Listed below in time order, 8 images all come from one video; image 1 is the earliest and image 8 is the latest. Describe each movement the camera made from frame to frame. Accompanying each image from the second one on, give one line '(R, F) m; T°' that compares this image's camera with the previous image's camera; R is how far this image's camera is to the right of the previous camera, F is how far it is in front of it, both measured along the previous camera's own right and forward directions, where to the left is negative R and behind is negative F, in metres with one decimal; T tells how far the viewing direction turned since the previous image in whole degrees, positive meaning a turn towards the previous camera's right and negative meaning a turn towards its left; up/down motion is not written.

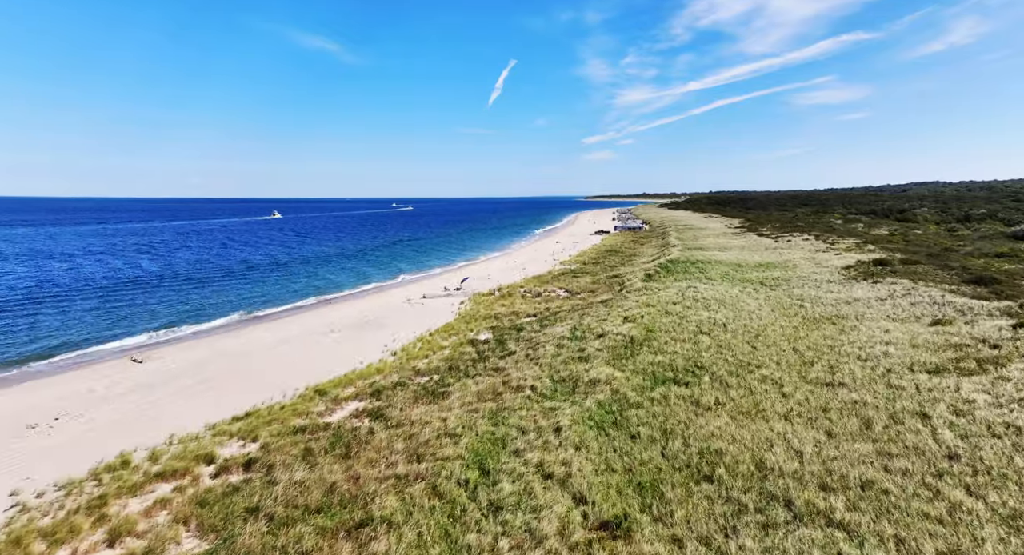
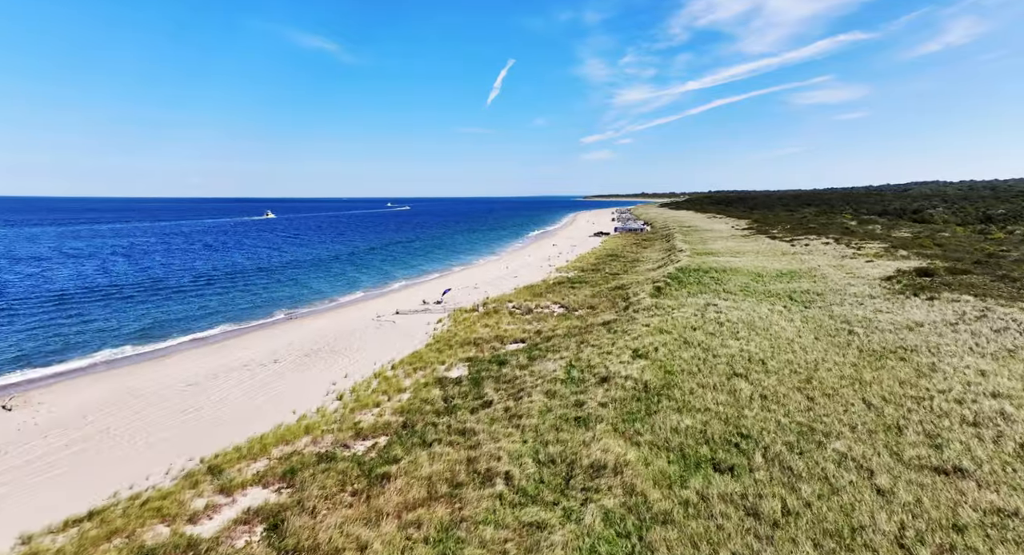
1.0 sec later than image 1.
(+0.6, +4.1) m; 0°
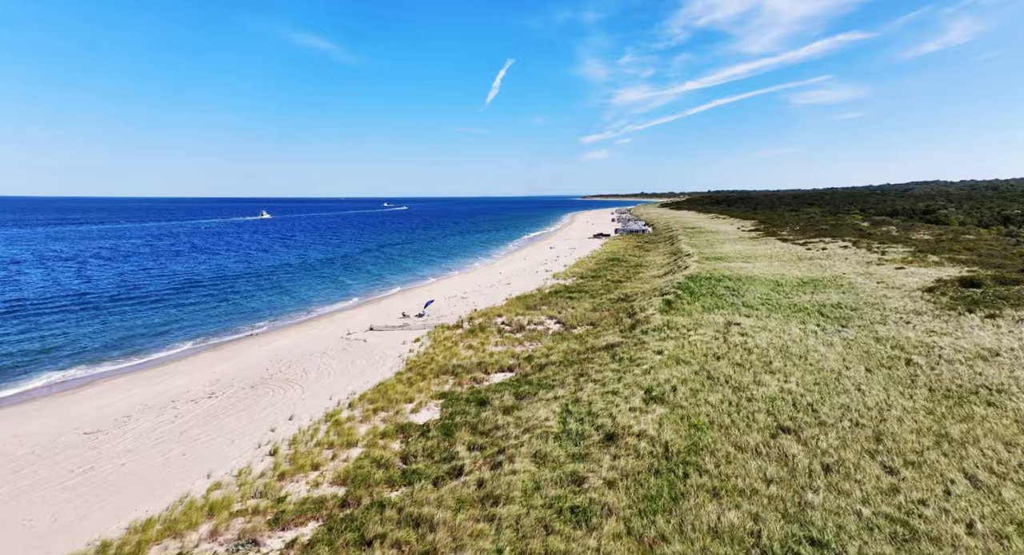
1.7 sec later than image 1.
(+0.4, +3.2) m; 0°
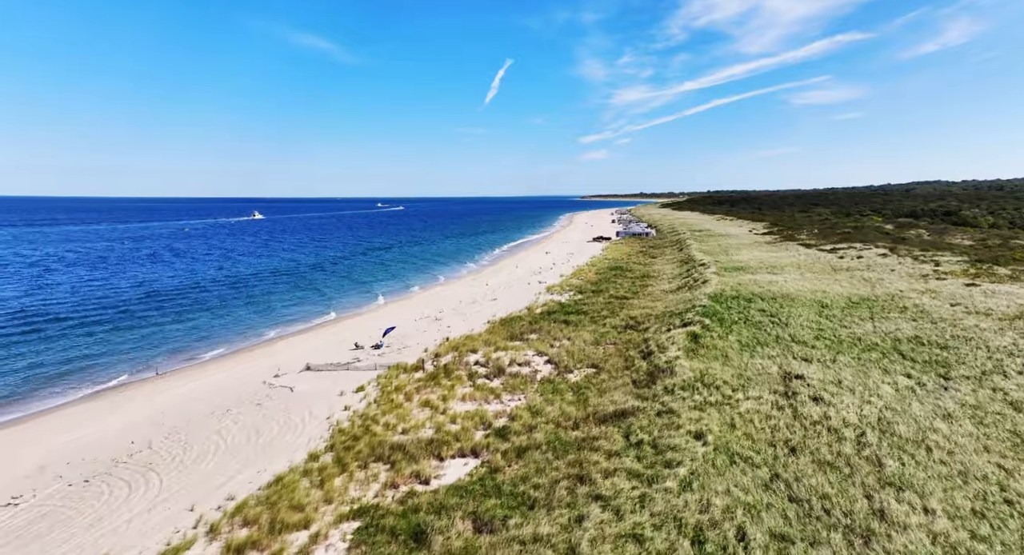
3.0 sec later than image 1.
(+0.7, +5.4) m; 0°
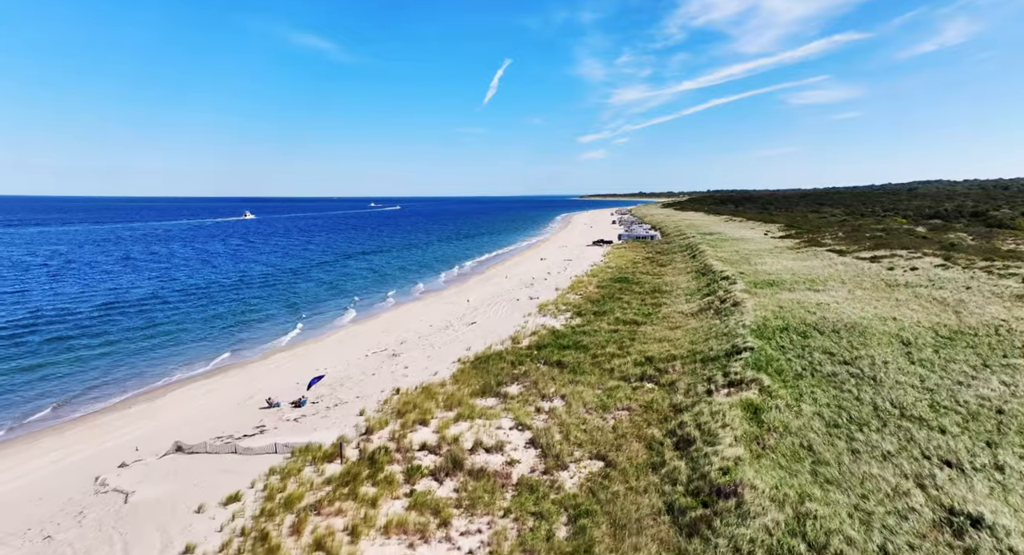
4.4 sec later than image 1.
(+0.8, +5.9) m; 0°
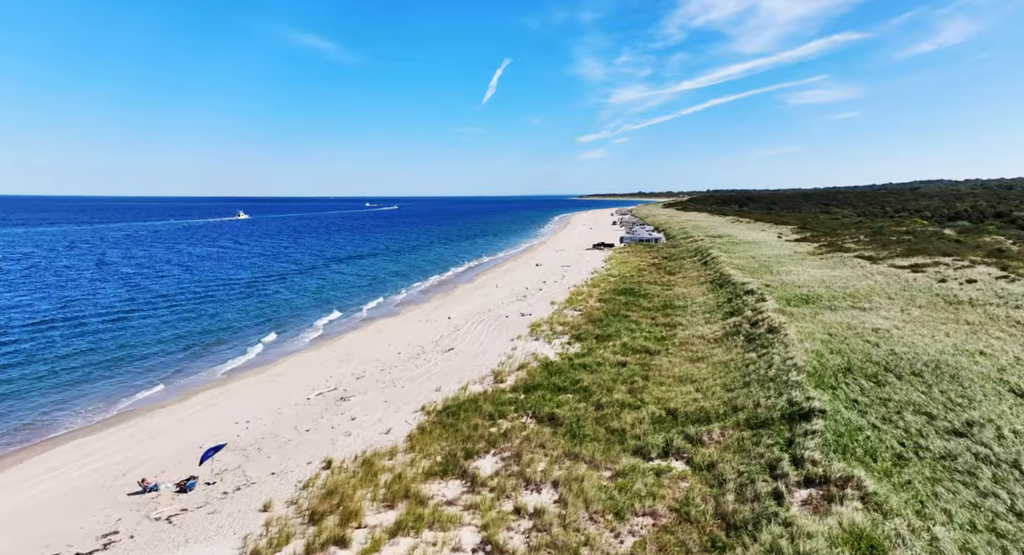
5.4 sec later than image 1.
(+0.6, +4.4) m; 0°
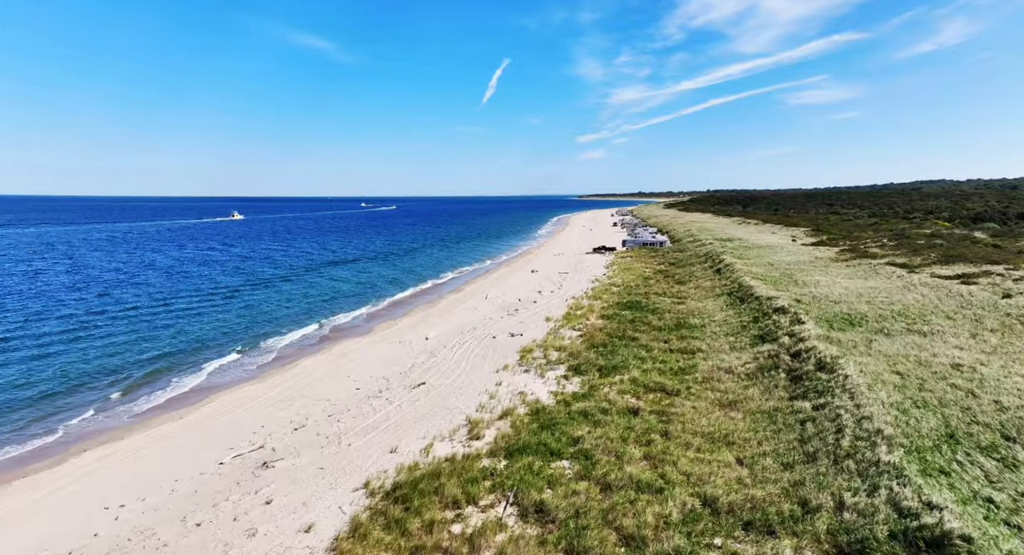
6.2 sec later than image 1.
(+0.5, +3.9) m; 0°
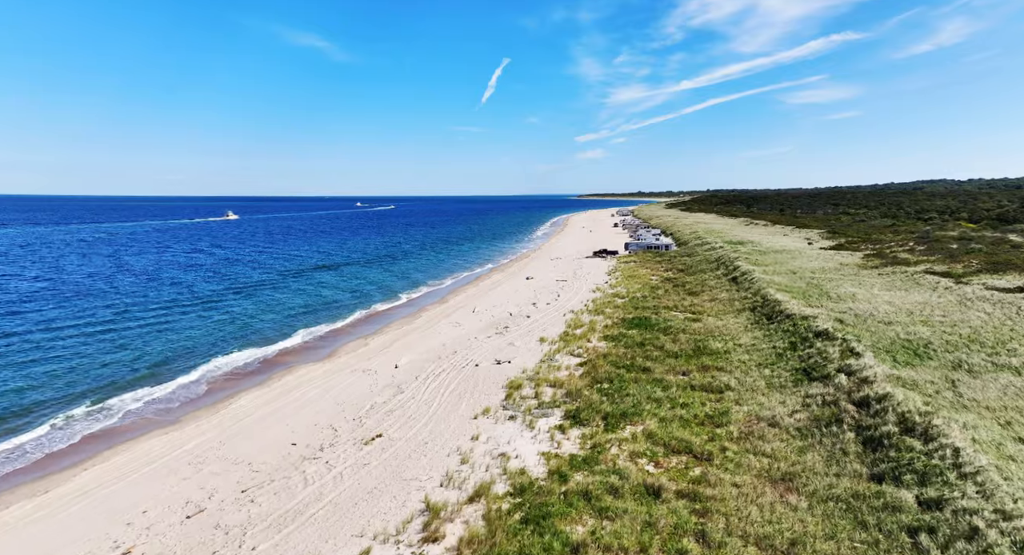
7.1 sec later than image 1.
(+0.5, +3.9) m; 0°
